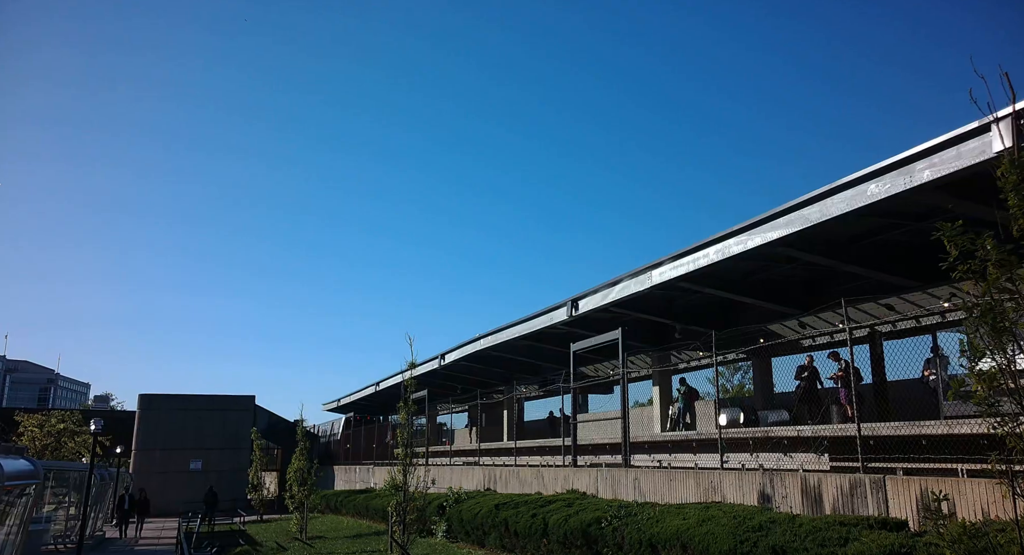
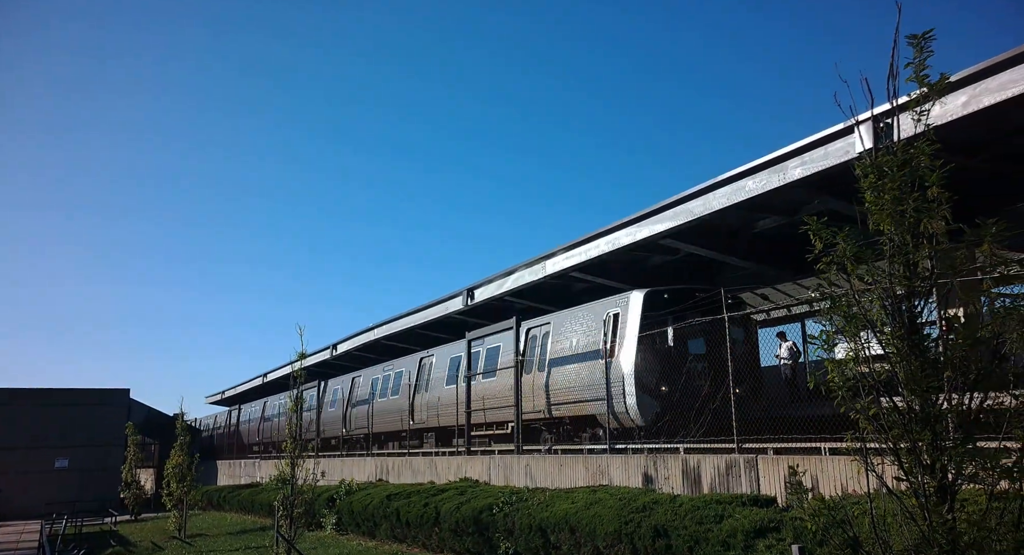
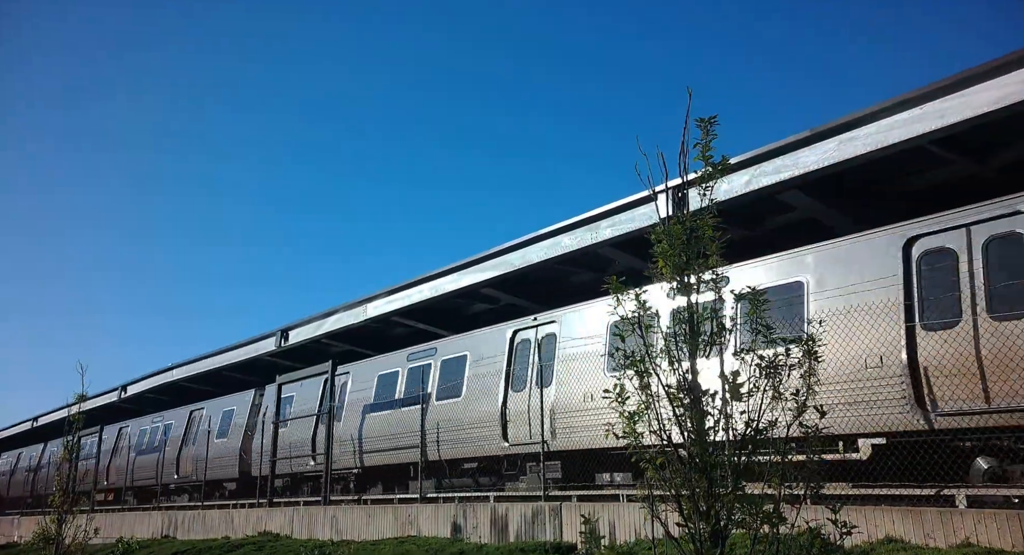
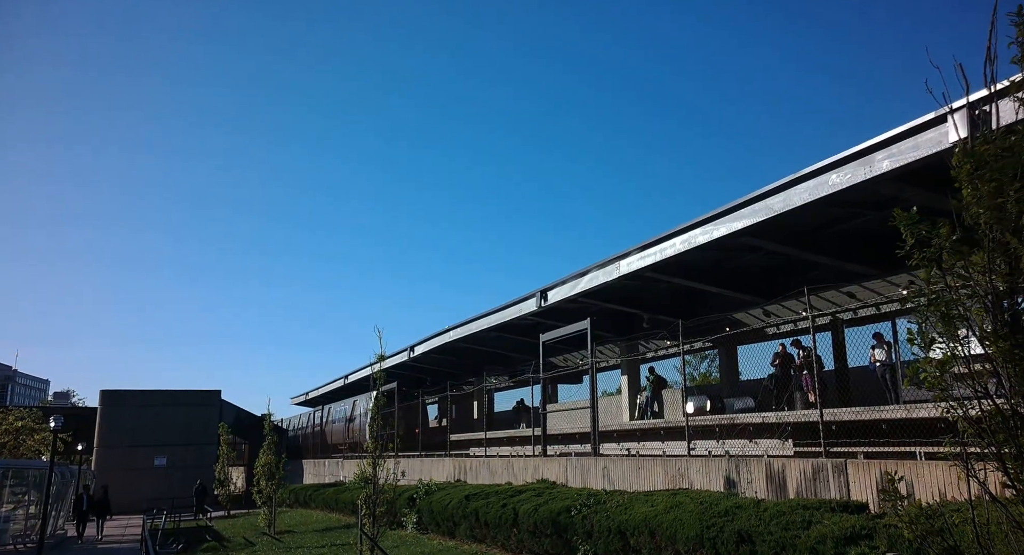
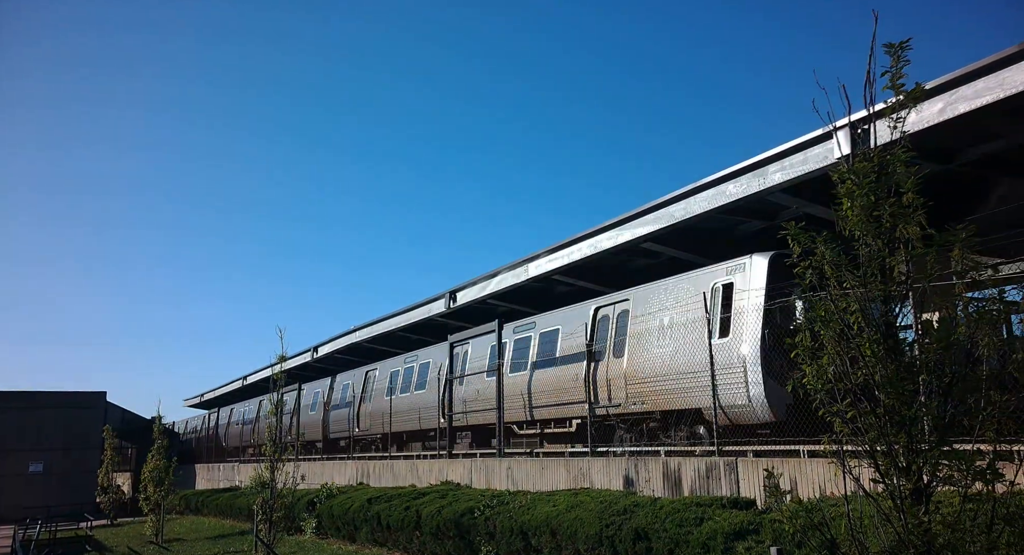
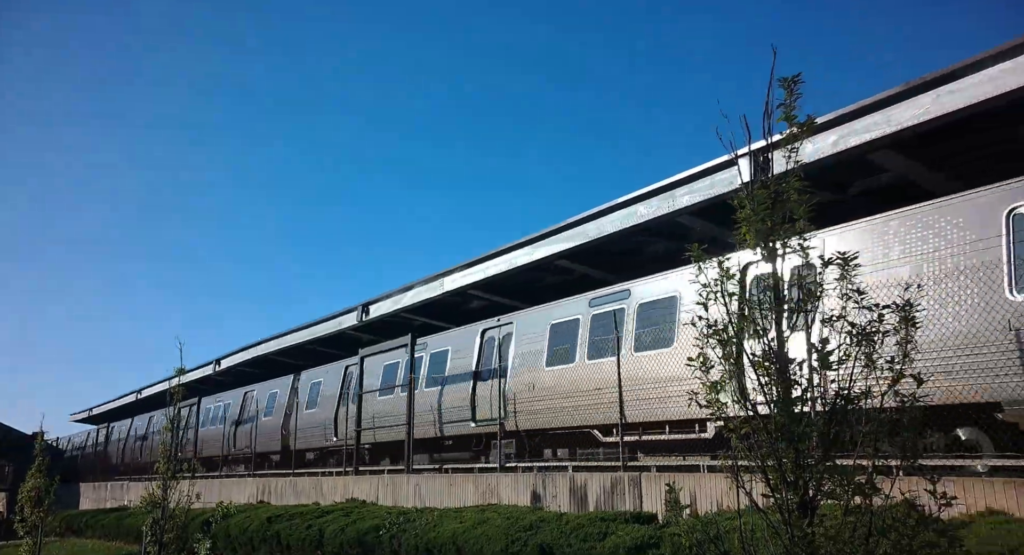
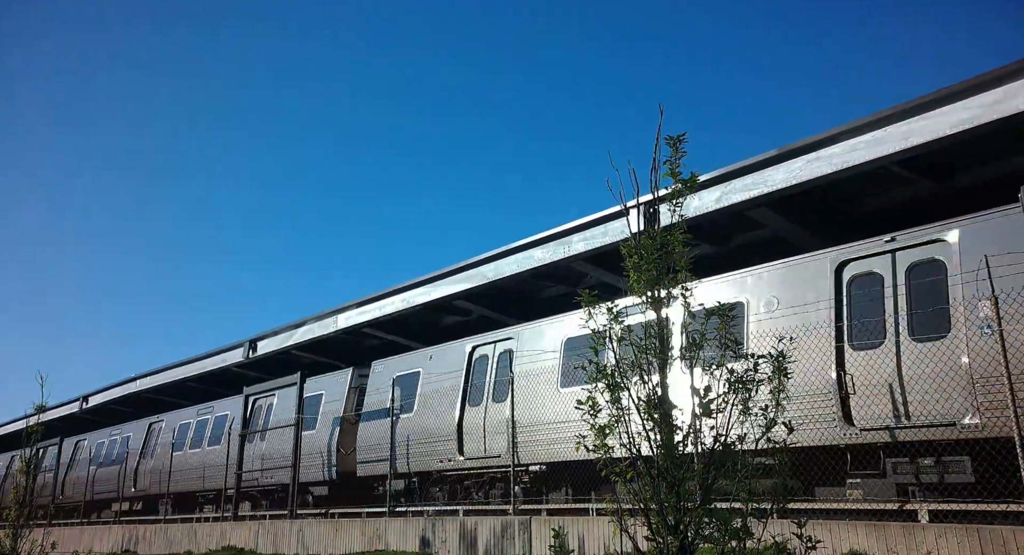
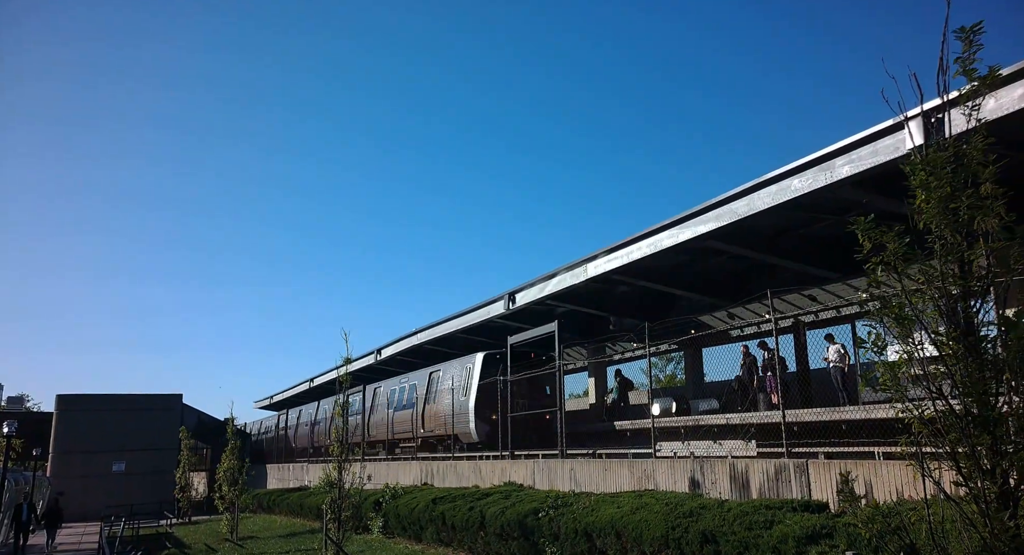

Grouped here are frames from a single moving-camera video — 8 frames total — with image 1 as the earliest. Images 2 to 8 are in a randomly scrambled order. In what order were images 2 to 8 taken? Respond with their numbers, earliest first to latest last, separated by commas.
4, 8, 2, 5, 6, 3, 7
